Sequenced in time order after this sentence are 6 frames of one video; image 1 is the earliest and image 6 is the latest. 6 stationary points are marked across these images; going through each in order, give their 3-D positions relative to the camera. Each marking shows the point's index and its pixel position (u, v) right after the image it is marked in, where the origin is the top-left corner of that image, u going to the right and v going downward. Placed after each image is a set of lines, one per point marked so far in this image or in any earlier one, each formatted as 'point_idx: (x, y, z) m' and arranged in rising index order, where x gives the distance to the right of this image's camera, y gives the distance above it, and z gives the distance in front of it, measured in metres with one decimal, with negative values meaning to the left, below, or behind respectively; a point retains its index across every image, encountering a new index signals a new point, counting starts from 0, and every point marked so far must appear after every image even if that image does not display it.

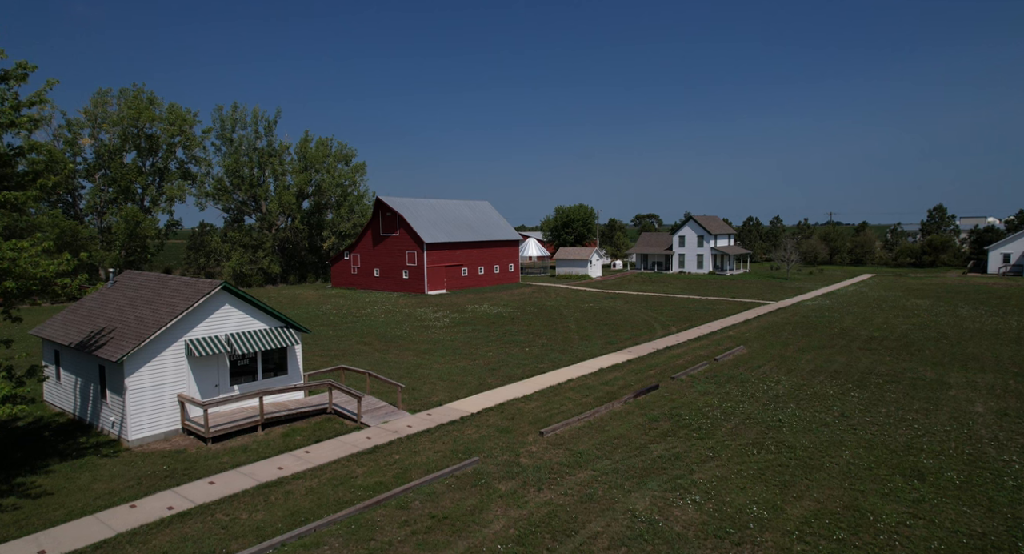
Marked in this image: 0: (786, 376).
0: (+9.3, -3.4, +19.7) m
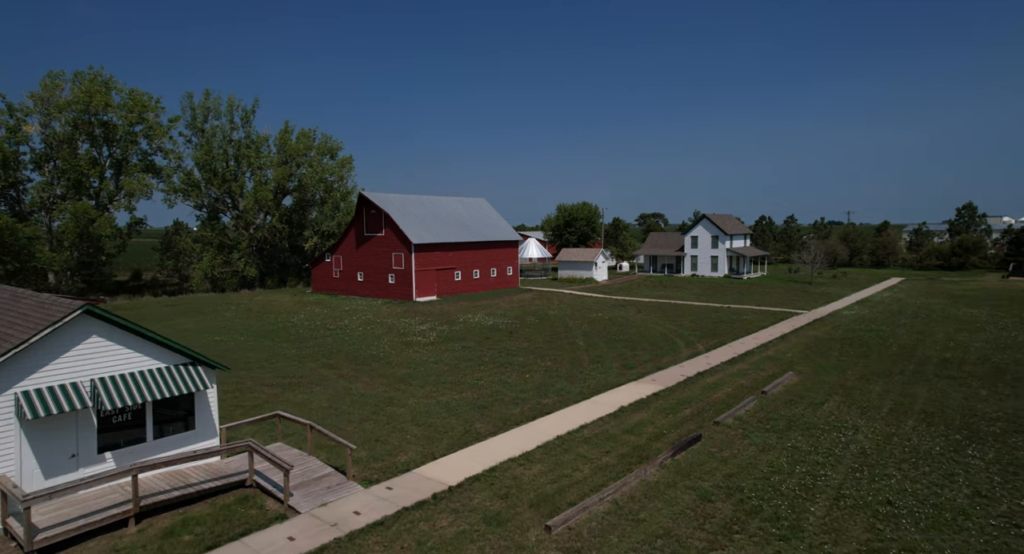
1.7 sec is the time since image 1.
0: (+9.2, -3.7, +15.2) m
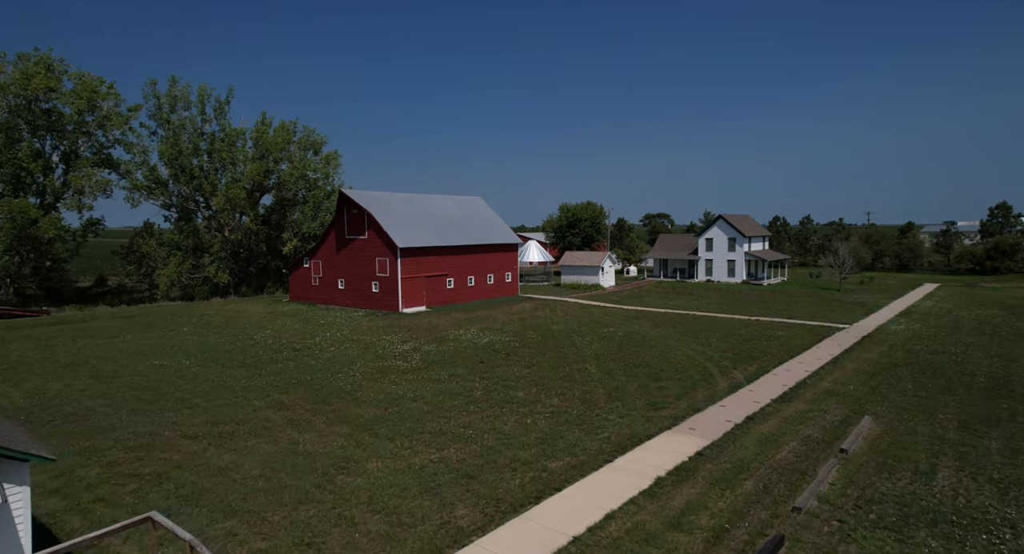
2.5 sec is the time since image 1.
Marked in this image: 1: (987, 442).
0: (+9.1, -4.2, +10.7) m
1: (+11.2, -3.9, +13.6) m
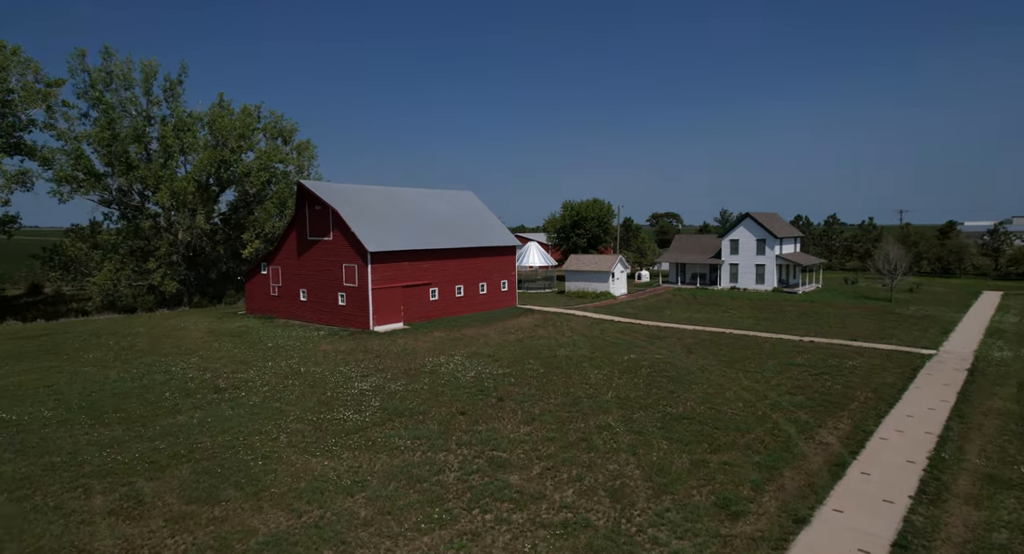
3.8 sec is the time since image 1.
0: (+8.9, -4.7, +4.2) m
1: (+11.0, -4.4, +7.1) m
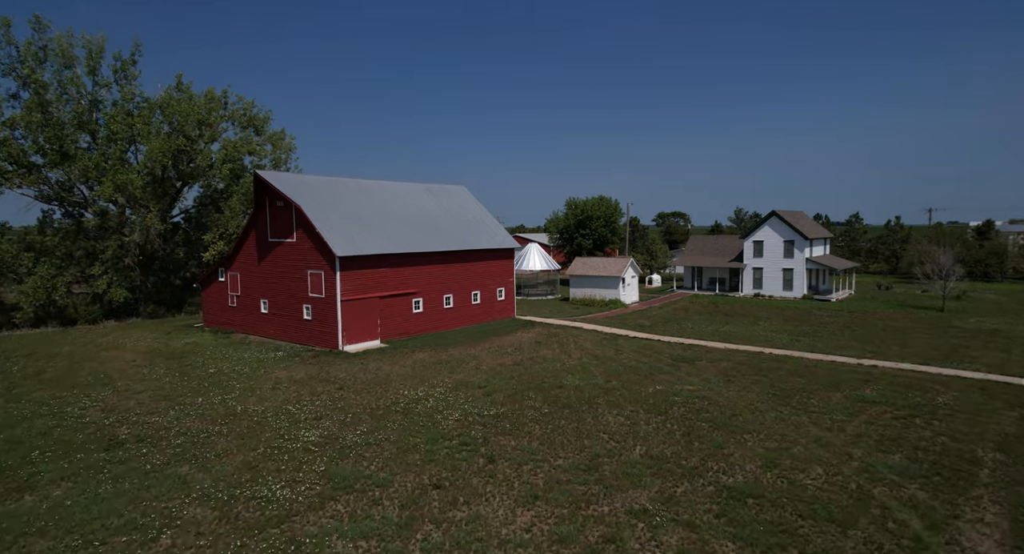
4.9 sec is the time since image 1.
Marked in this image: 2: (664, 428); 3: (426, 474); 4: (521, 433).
0: (+8.8, -5.0, -0.7) m
1: (+10.9, -4.8, +2.2) m
2: (+4.2, -4.0, +15.8) m
3: (-2.0, -4.3, +12.8) m
4: (+0.2, -4.1, +15.4) m
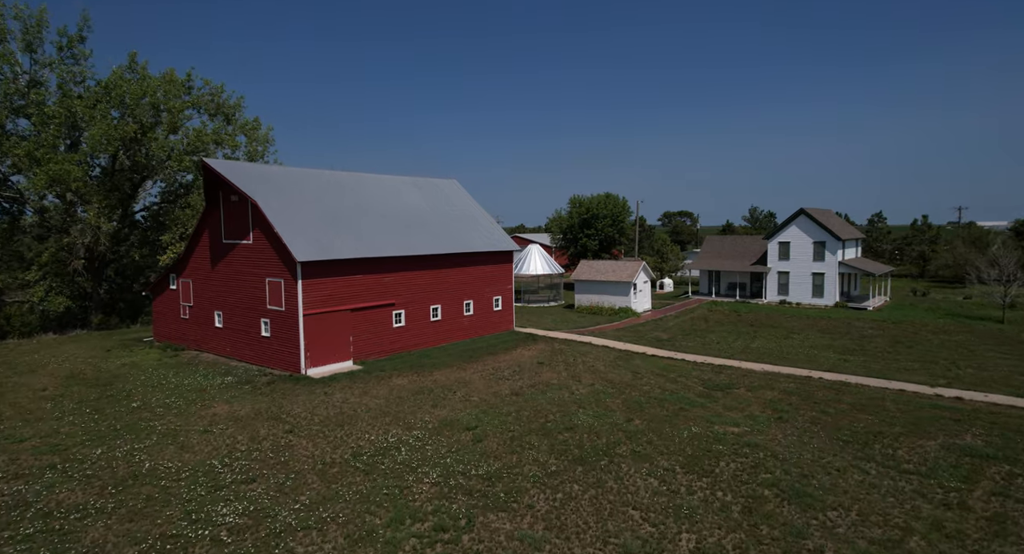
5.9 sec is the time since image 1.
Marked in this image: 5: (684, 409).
0: (+8.7, -5.4, -5.0) m
1: (+10.8, -5.1, -2.1) m
2: (+4.1, -4.3, +11.5) m
3: (-2.0, -4.6, +8.6) m
4: (+0.2, -4.4, +11.2) m
5: (+5.2, -3.9, +17.3) m
